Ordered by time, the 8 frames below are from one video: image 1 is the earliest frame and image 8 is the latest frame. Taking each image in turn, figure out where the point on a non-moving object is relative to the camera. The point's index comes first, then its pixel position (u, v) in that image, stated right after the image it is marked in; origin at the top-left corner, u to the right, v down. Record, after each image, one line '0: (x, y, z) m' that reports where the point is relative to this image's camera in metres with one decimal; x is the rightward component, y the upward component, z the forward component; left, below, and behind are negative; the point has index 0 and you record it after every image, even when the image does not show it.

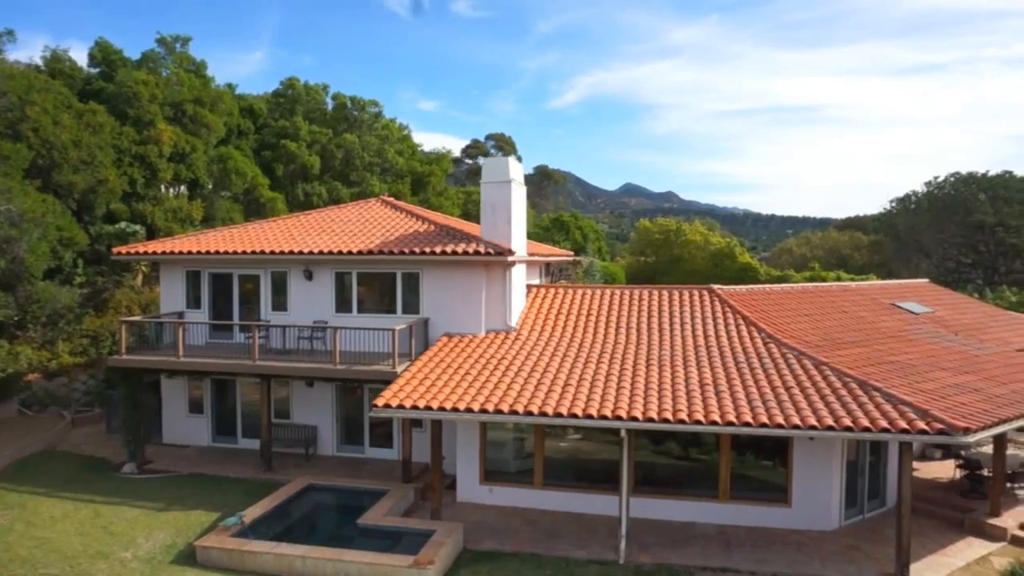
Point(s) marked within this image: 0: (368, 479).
0: (-3.4, -4.5, +17.7) m
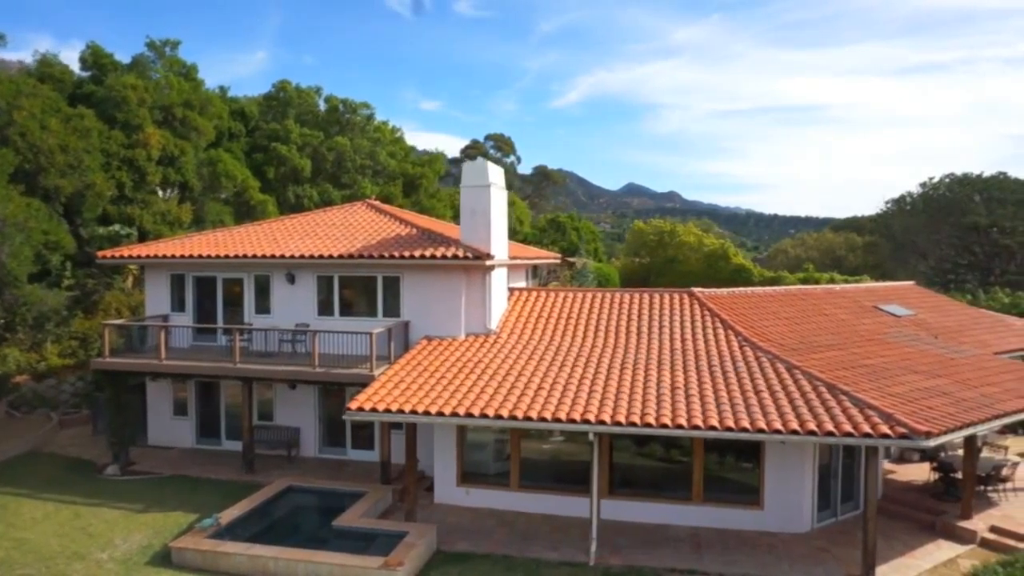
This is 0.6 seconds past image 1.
0: (-3.9, -4.6, +17.9) m
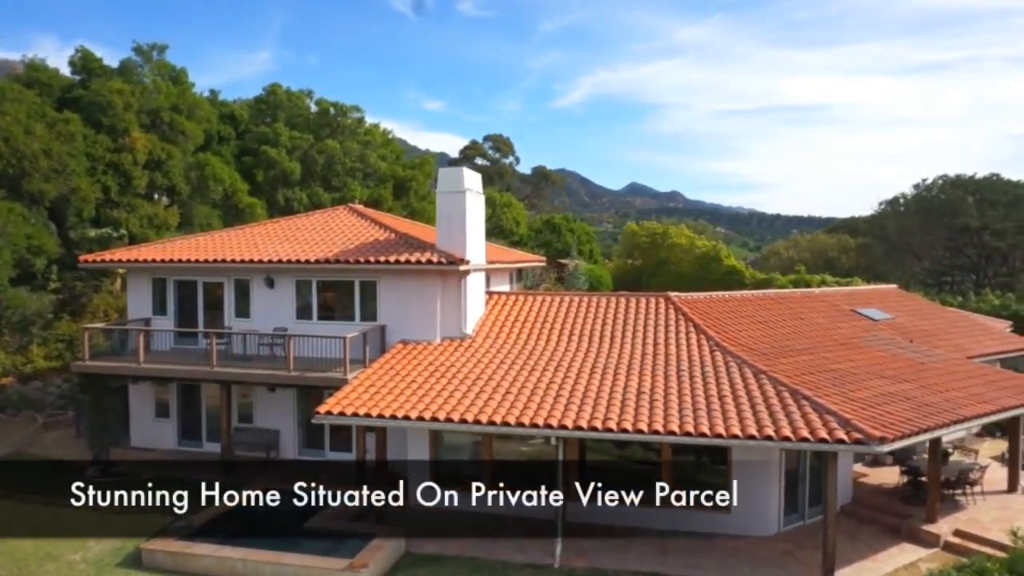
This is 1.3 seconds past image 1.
0: (-4.6, -4.7, +18.1) m
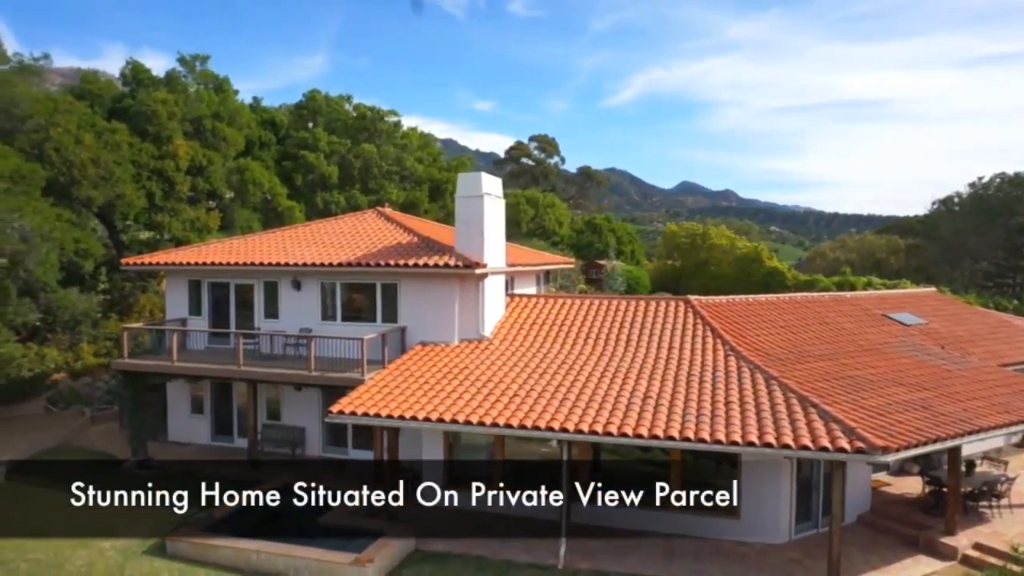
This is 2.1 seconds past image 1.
0: (-4.2, -4.7, +18.7) m
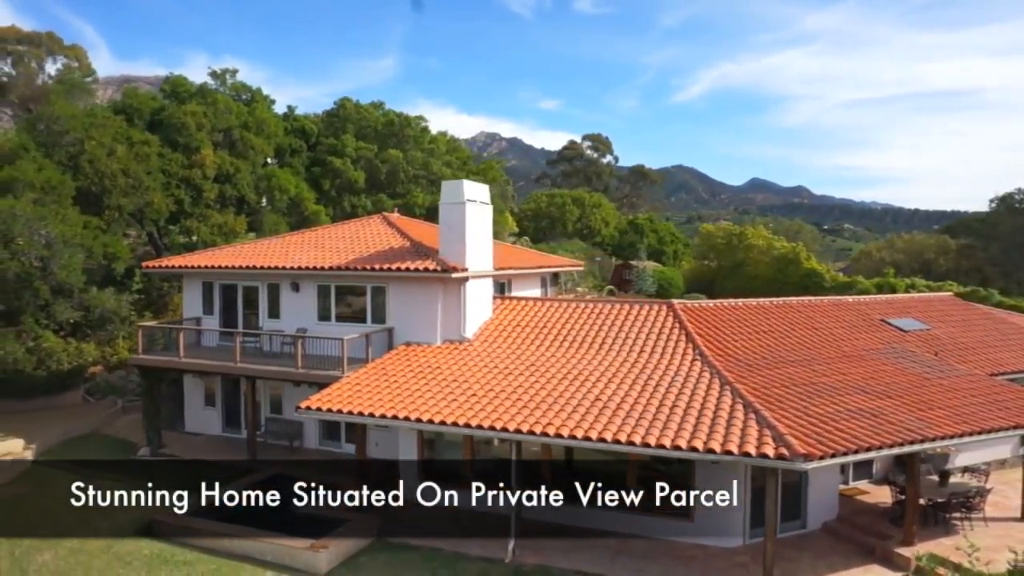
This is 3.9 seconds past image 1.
0: (-4.8, -4.8, +19.8) m
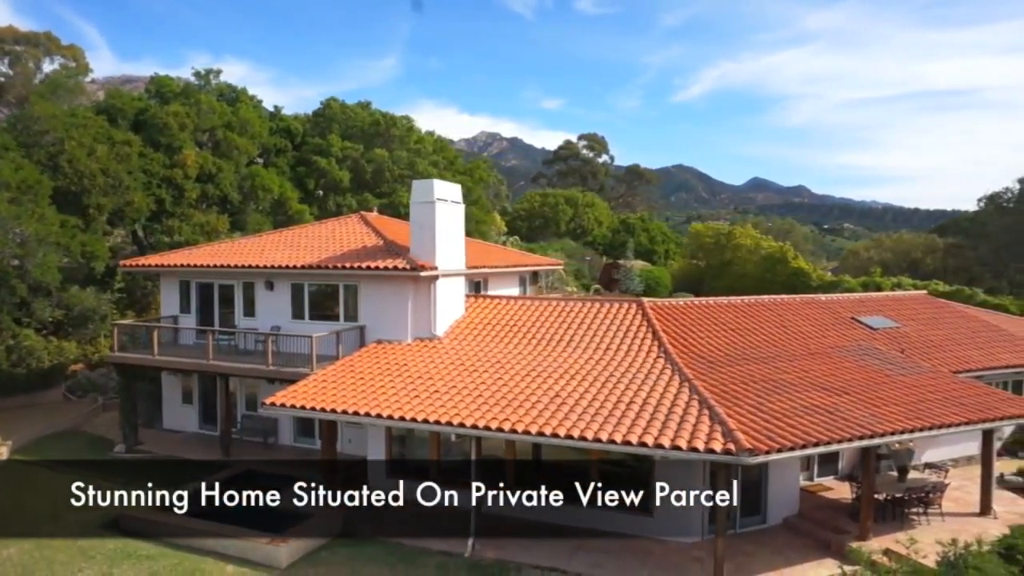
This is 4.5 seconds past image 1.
0: (-5.6, -4.8, +20.0) m
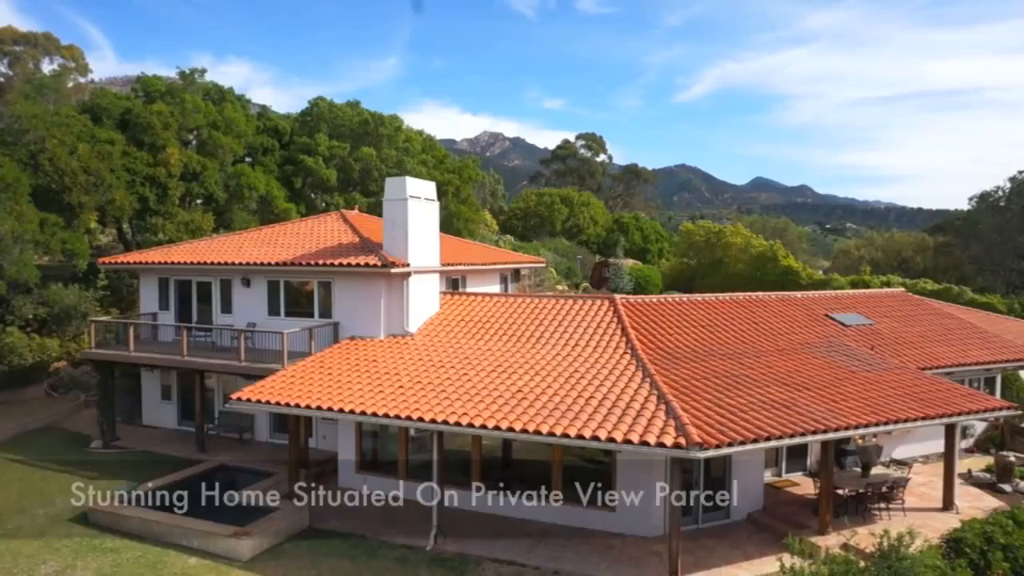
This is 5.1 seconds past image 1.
0: (-6.4, -4.7, +20.2) m
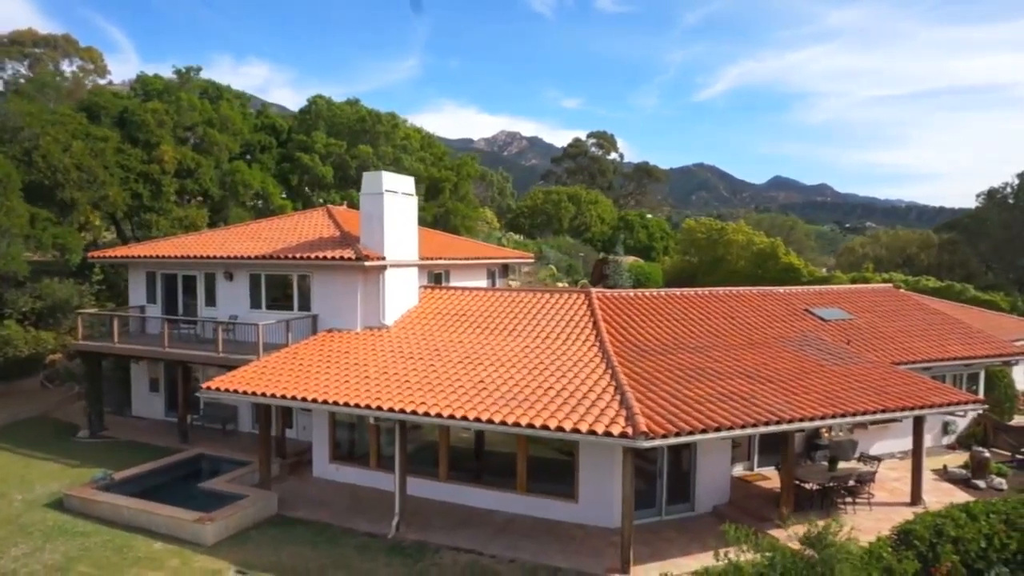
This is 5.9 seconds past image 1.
0: (-7.1, -4.5, +20.5) m
